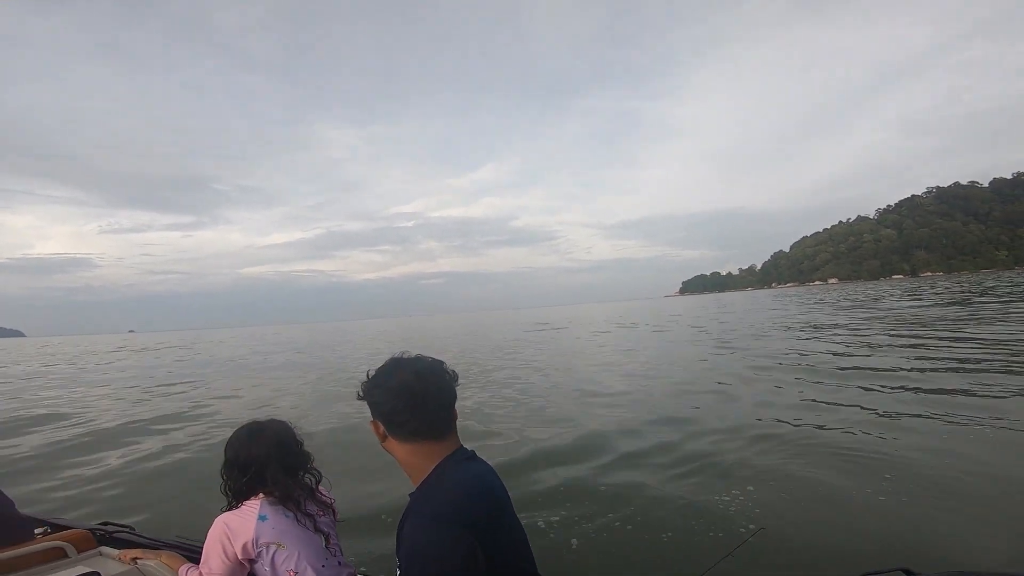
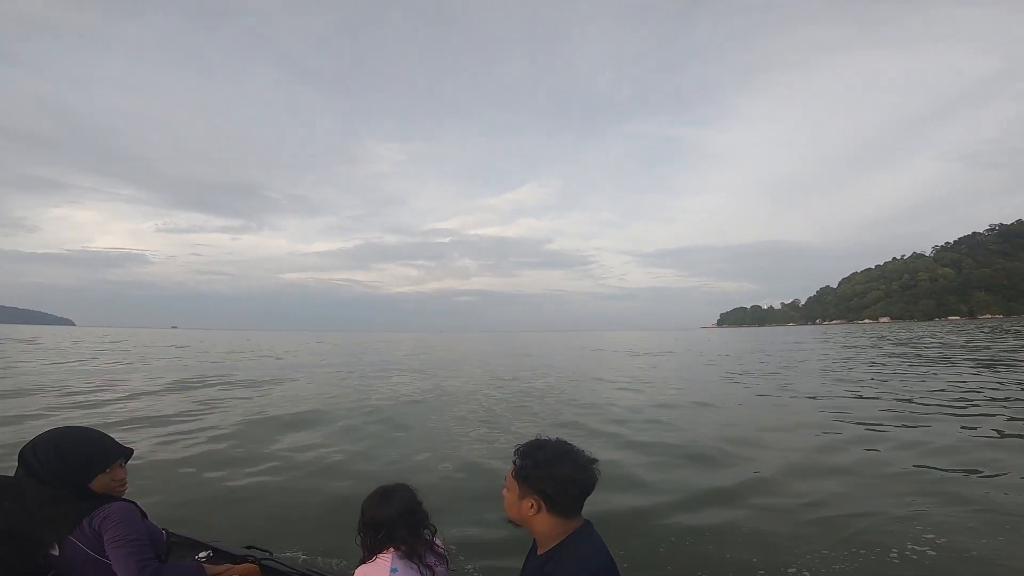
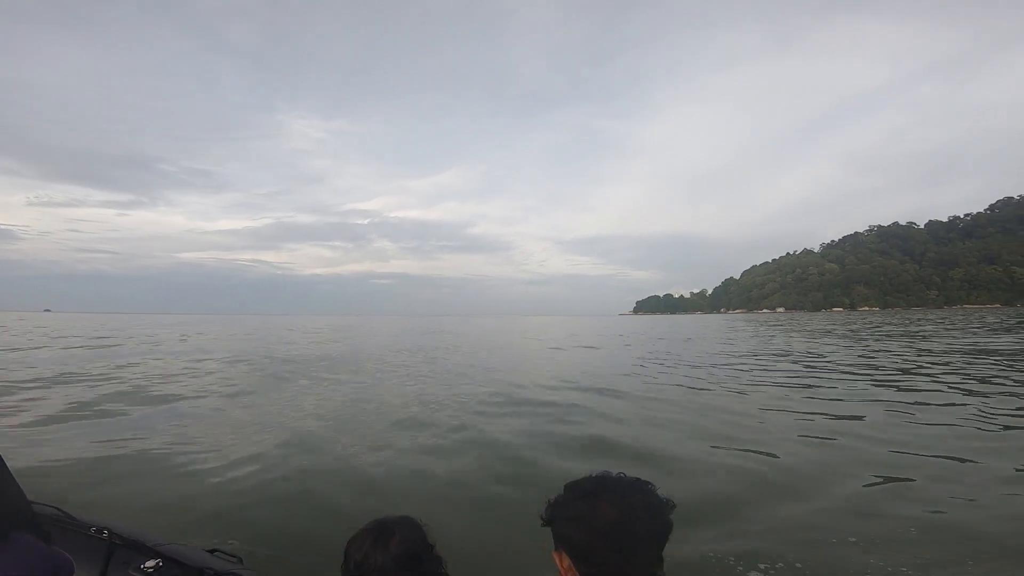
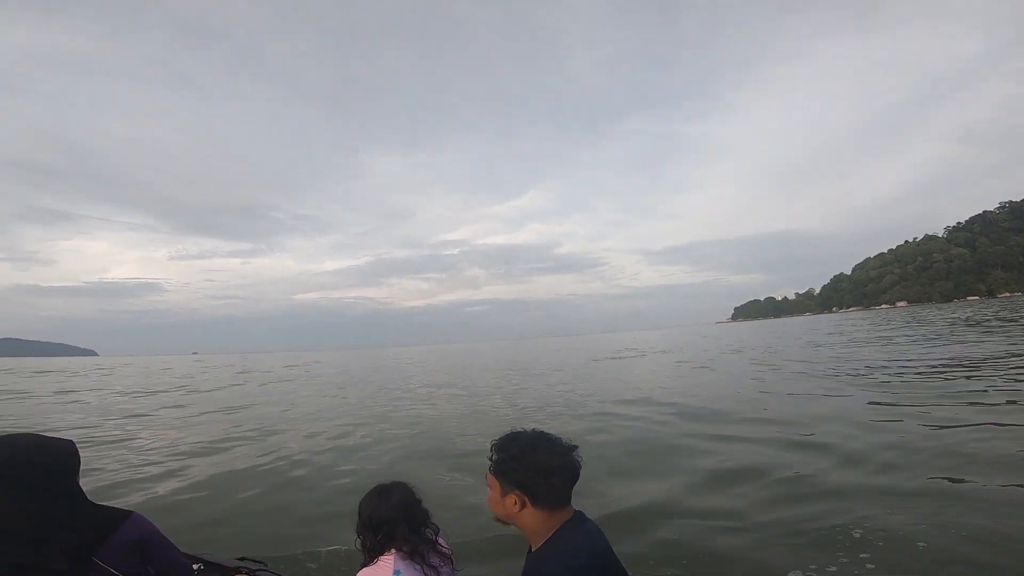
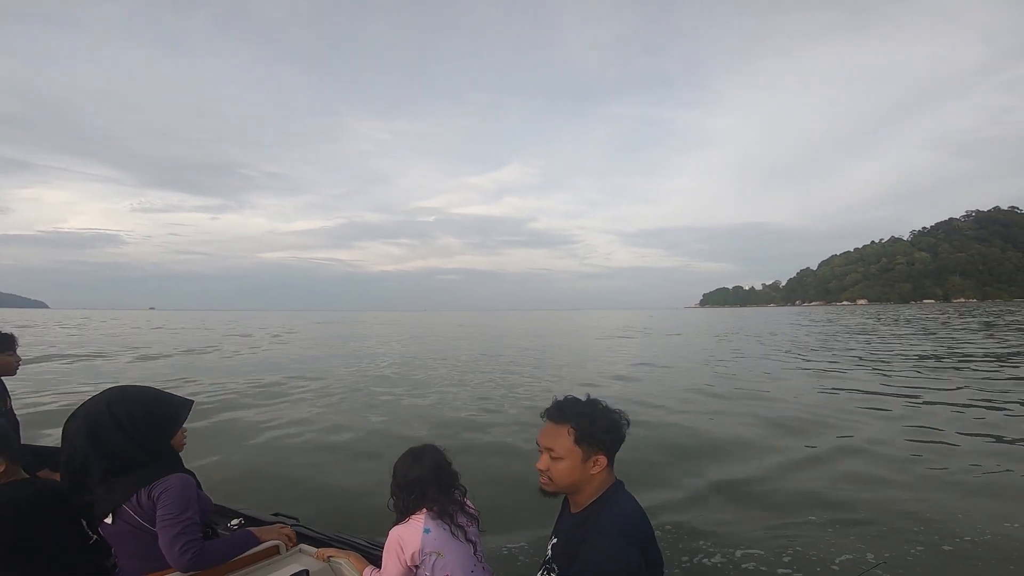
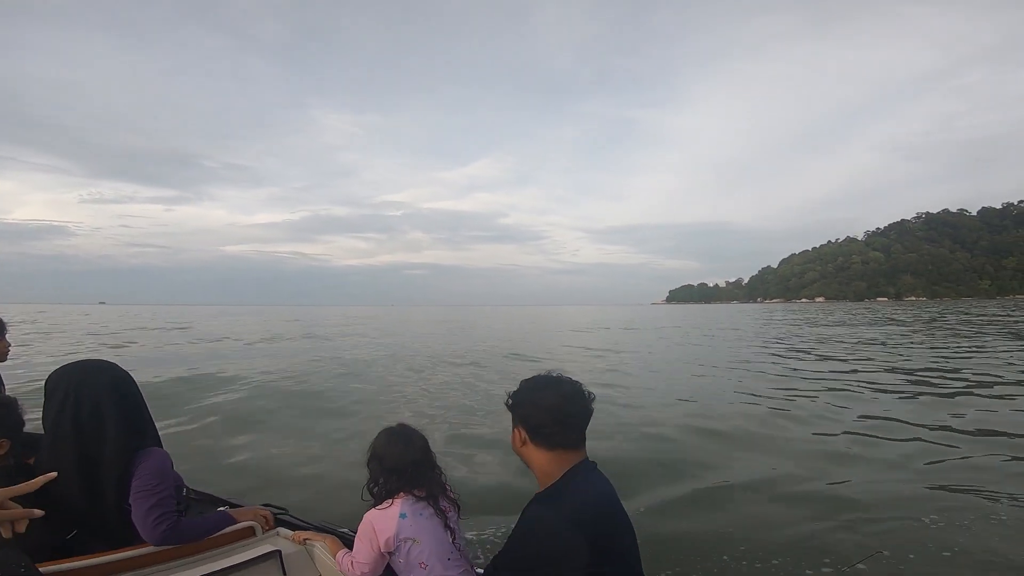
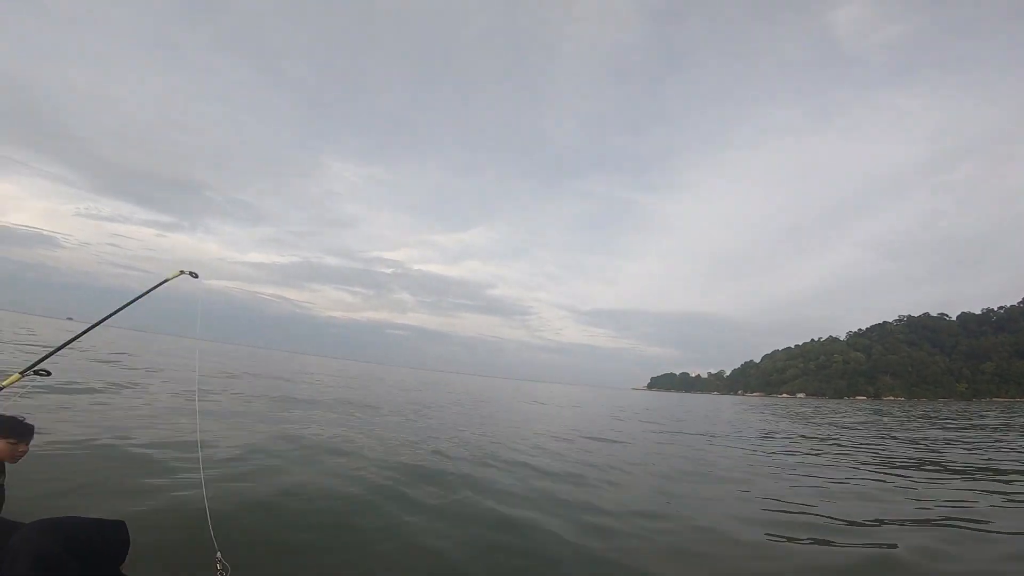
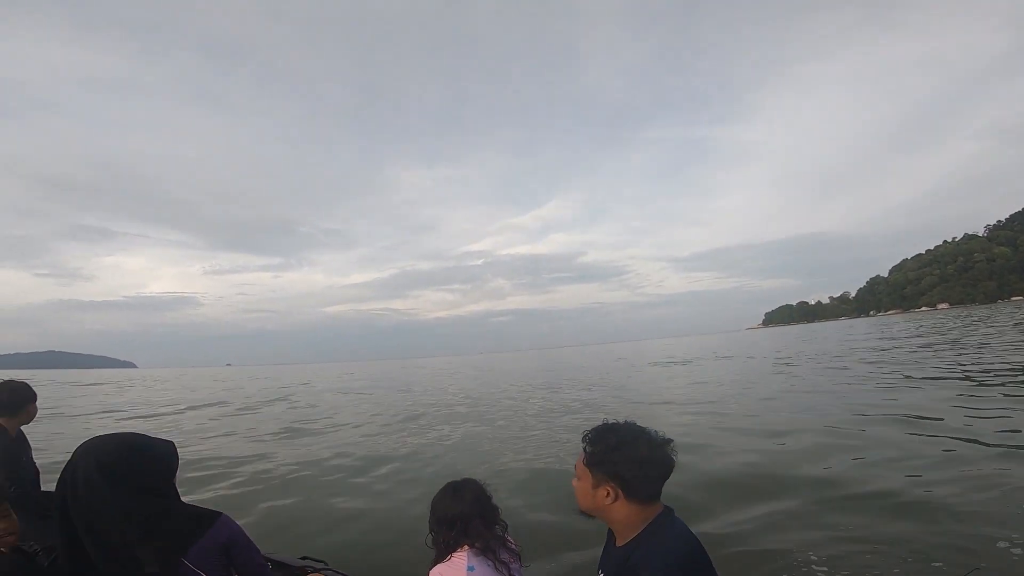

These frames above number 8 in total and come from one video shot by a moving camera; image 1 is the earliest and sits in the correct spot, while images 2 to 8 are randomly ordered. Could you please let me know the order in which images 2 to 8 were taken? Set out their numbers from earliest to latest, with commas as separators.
4, 8, 2, 5, 6, 3, 7
